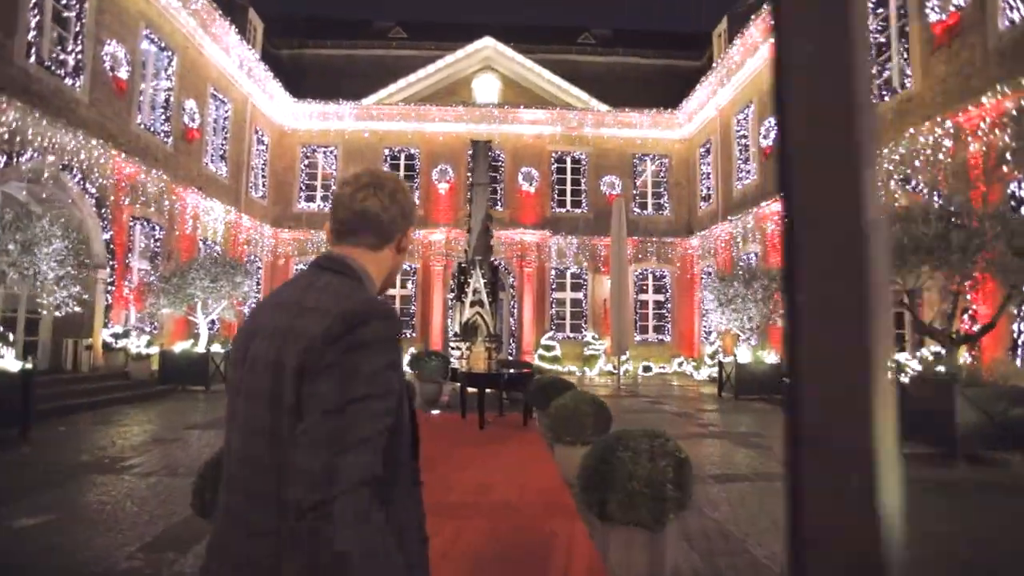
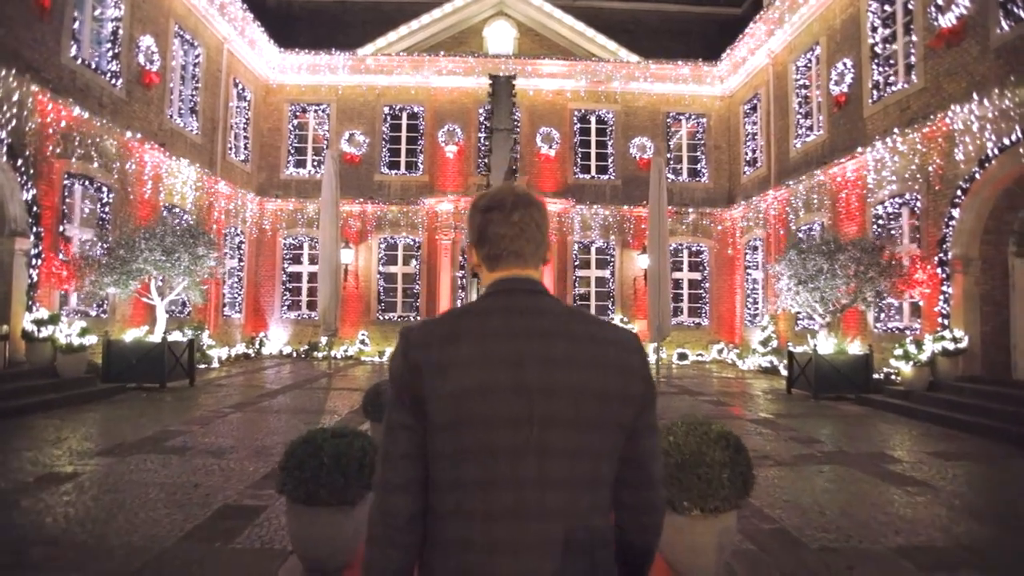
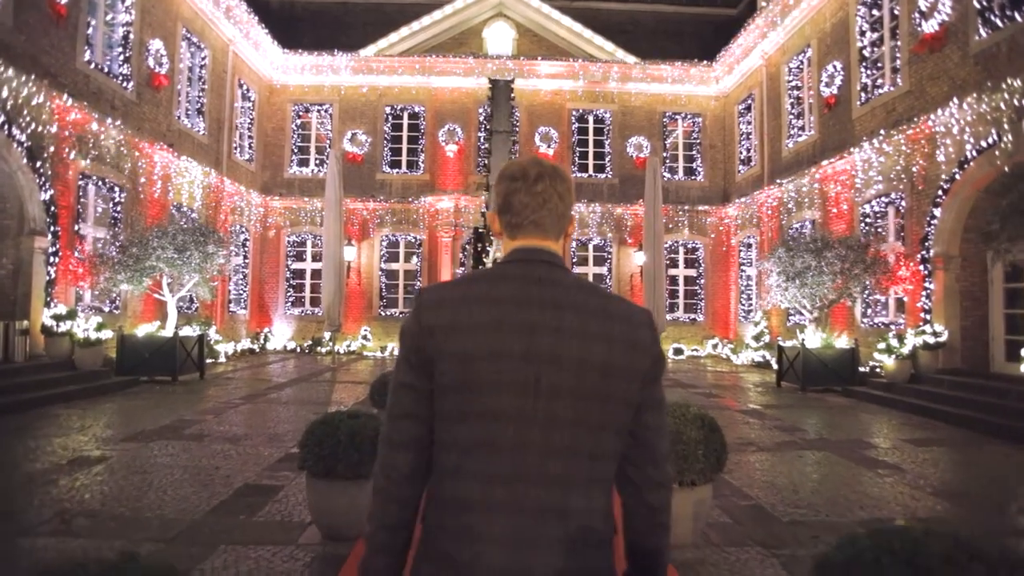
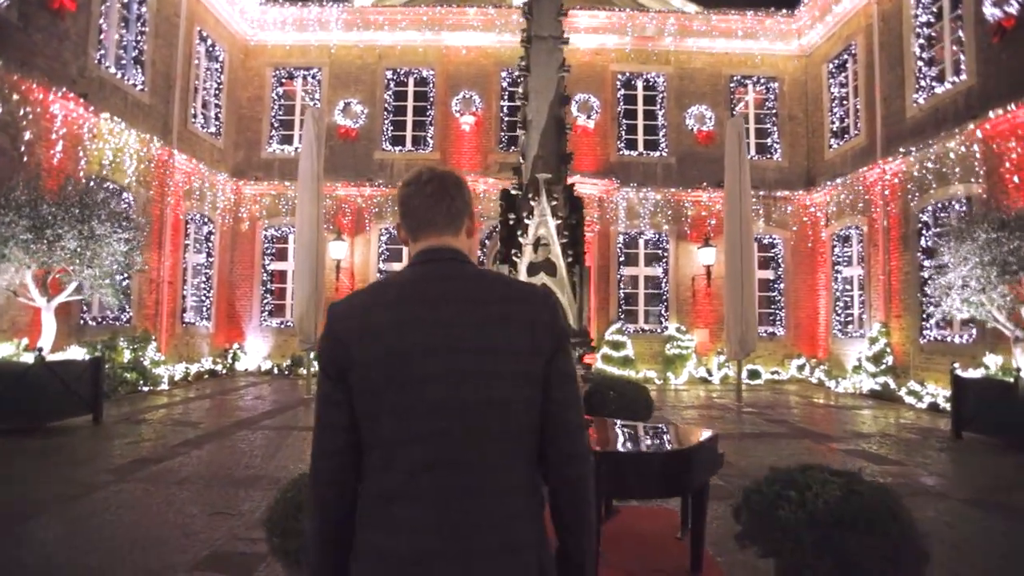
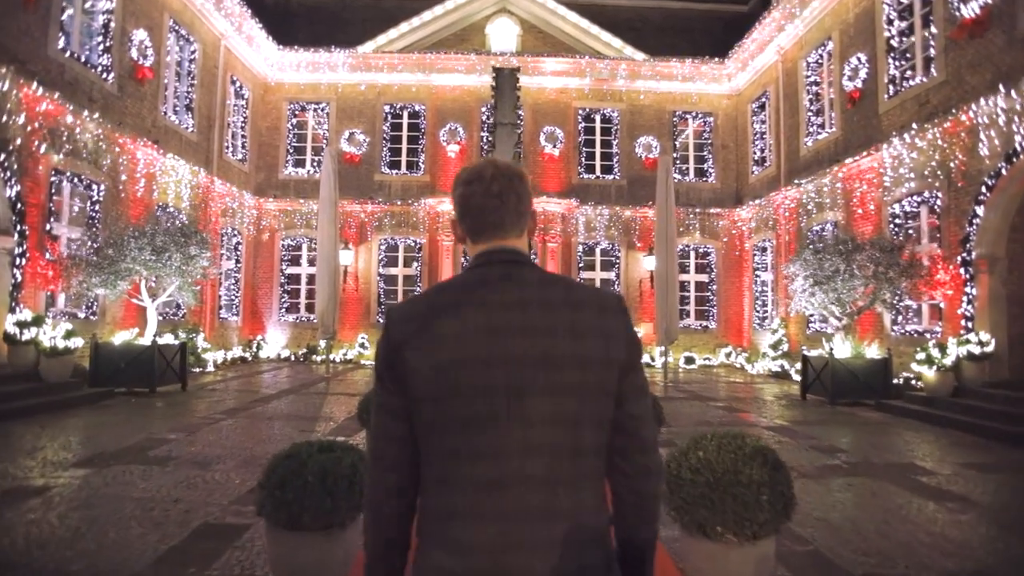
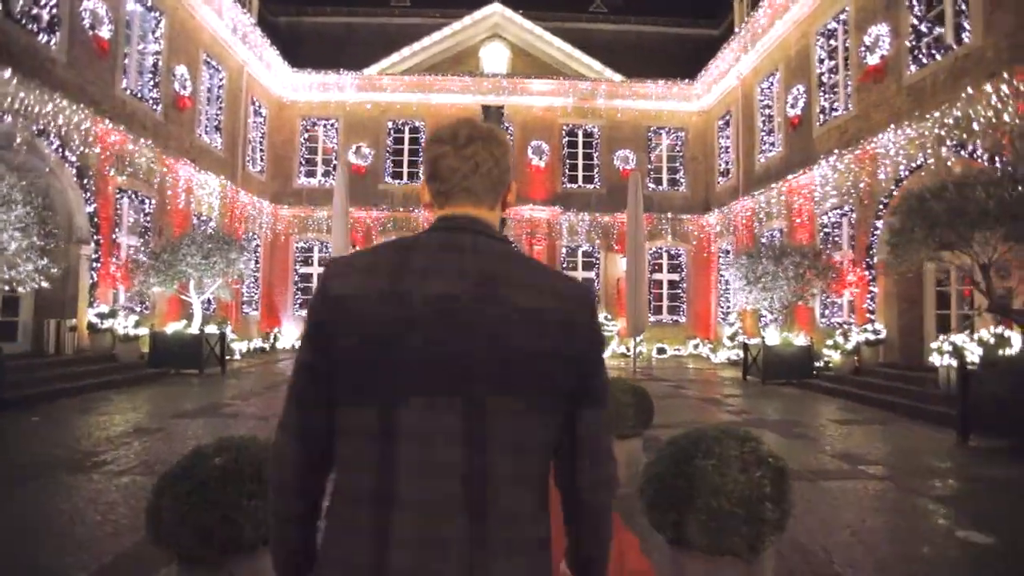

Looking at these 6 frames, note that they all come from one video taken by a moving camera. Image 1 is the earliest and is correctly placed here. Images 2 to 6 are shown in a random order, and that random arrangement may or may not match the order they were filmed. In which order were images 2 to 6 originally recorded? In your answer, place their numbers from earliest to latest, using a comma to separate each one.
6, 3, 2, 5, 4
